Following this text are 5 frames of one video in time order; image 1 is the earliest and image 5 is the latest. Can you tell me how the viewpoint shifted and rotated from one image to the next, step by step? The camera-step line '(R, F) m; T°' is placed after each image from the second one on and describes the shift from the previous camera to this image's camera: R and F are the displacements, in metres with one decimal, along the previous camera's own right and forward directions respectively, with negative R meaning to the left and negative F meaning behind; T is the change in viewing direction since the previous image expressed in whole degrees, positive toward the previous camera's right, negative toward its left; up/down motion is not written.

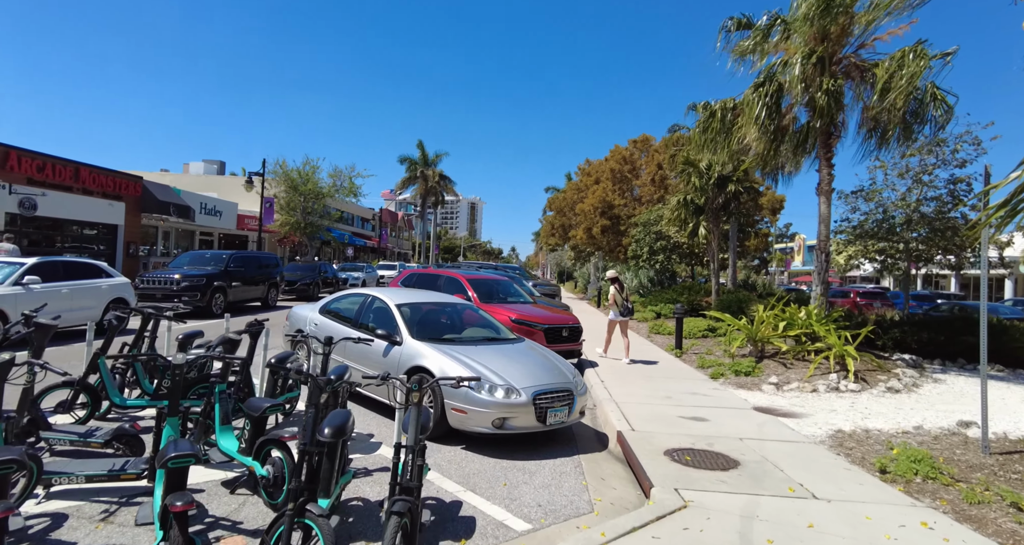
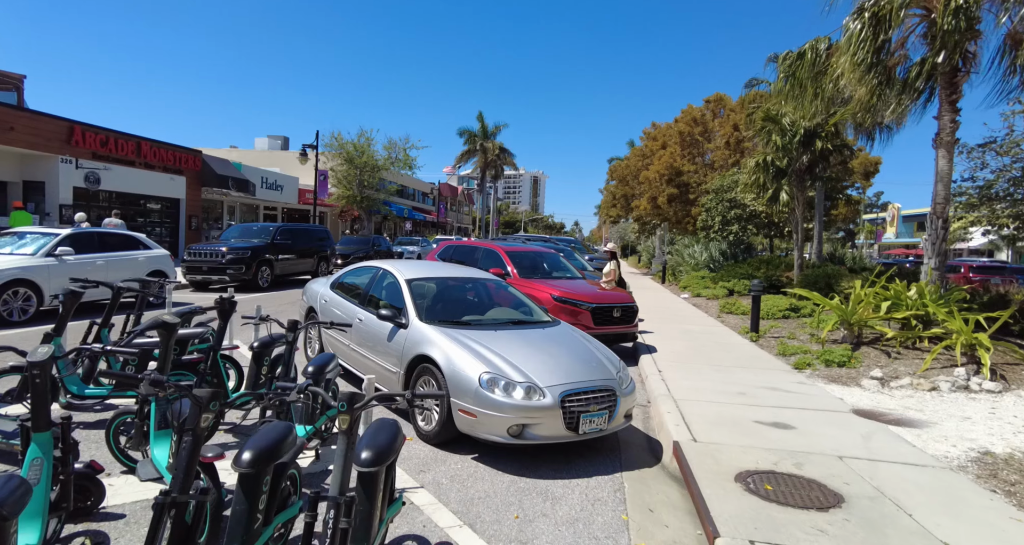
(+0.3, +1.1) m; -7°
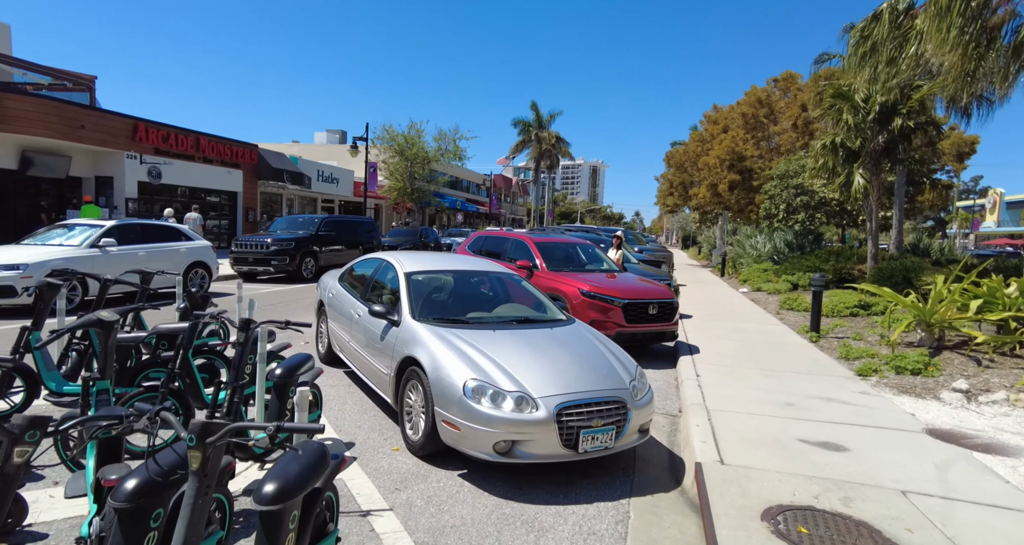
(+0.4, +0.5) m; -6°
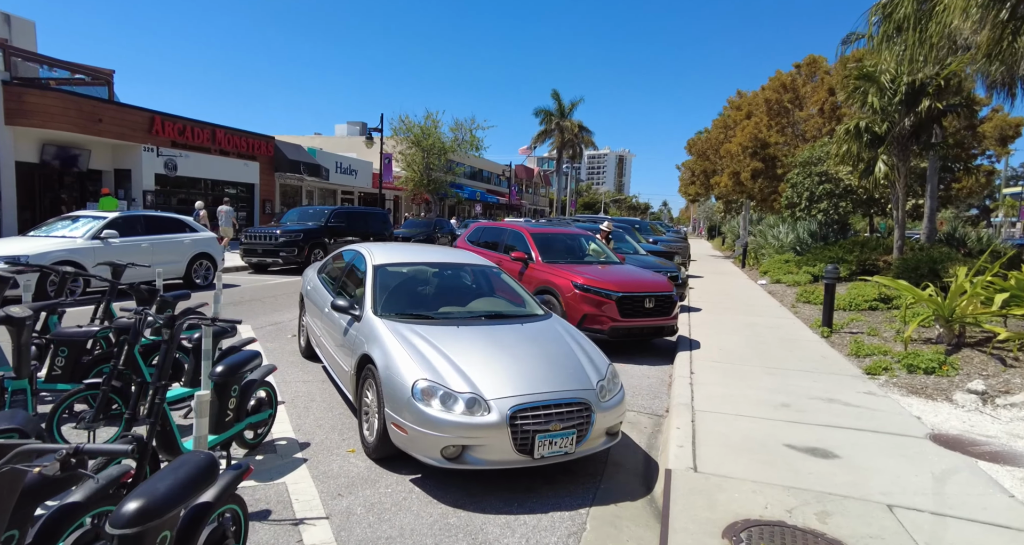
(+0.5, +0.2) m; -3°
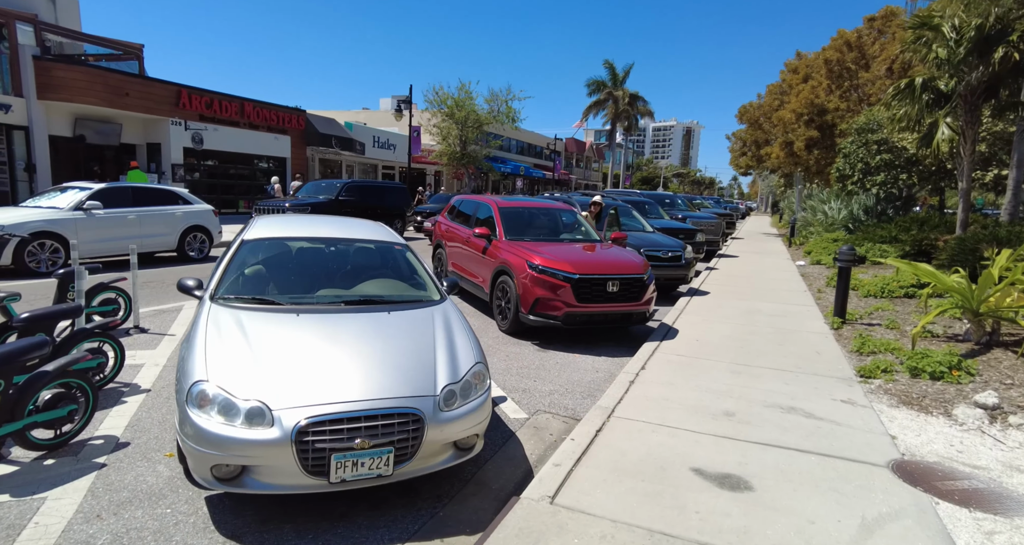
(+1.3, +0.7) m; -6°
